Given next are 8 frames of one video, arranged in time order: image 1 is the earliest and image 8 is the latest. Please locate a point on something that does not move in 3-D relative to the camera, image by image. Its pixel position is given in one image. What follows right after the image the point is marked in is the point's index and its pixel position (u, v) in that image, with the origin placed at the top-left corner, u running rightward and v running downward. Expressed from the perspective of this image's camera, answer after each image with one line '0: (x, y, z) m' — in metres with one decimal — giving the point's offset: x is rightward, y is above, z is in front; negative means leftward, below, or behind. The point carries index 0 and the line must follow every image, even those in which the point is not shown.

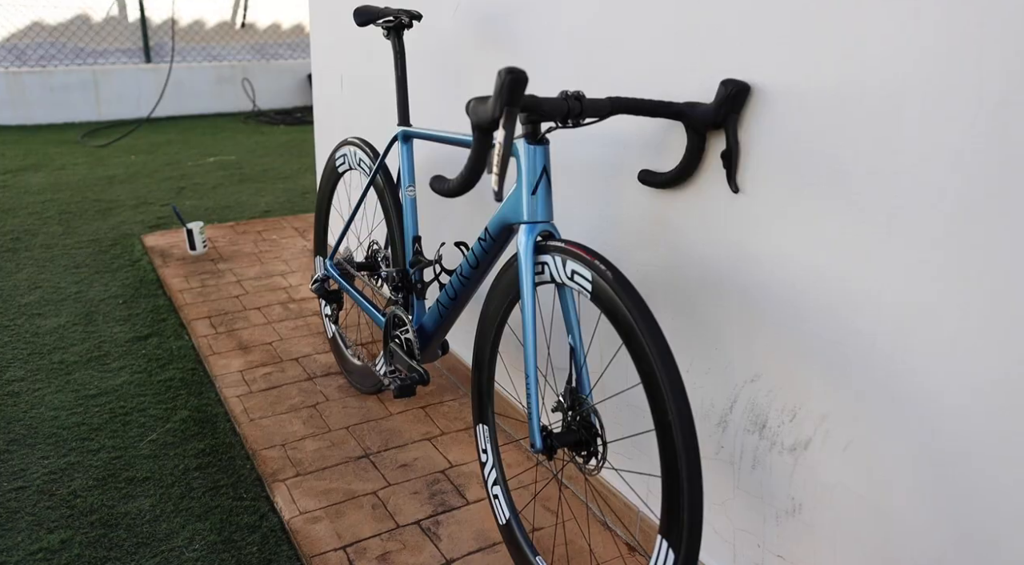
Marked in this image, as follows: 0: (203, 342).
0: (-1.1, -0.2, +3.3) m
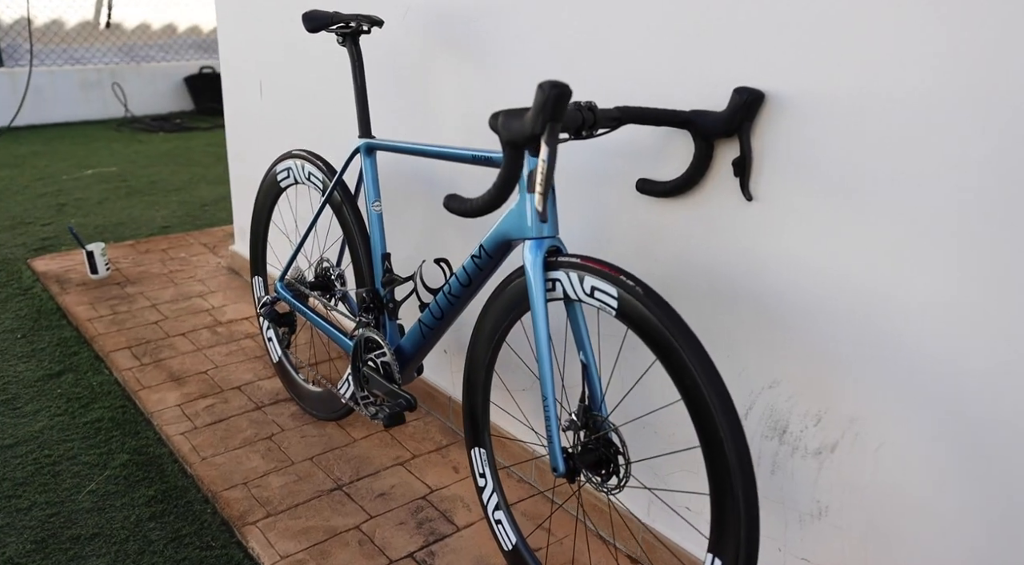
0: (-1.3, -0.3, +3.0) m
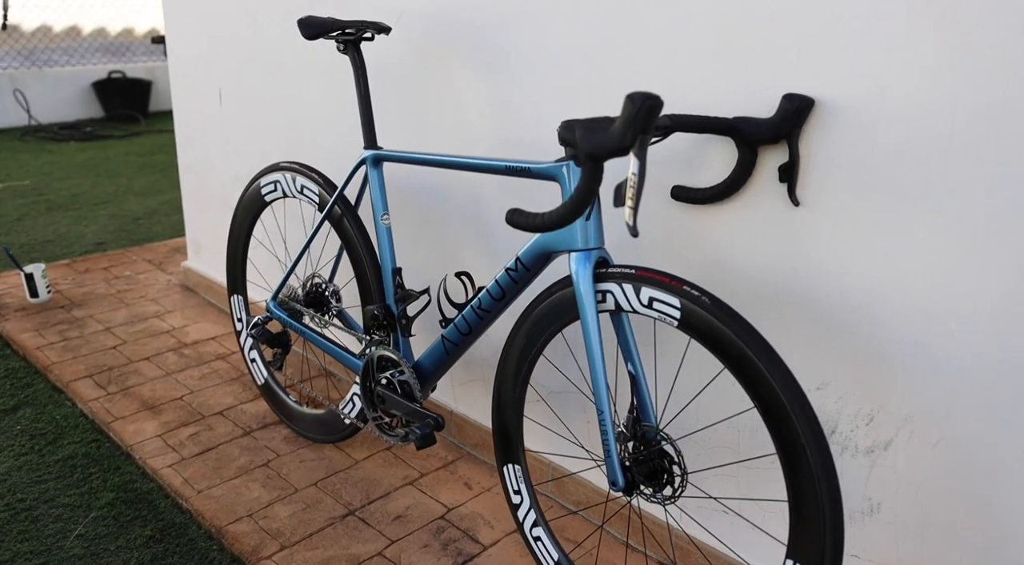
0: (-1.3, -0.4, +2.8) m
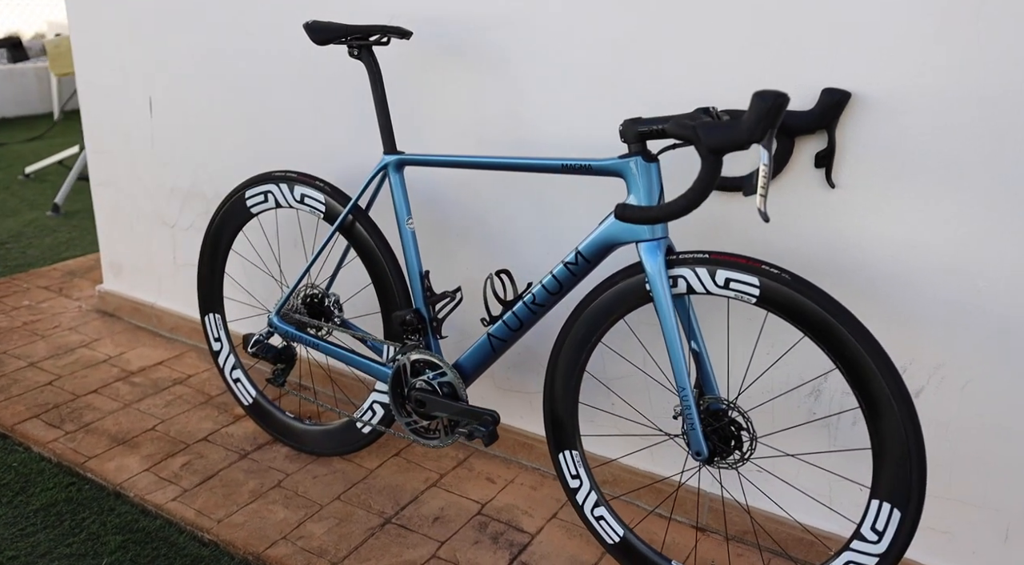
0: (-1.3, -0.5, +2.6) m
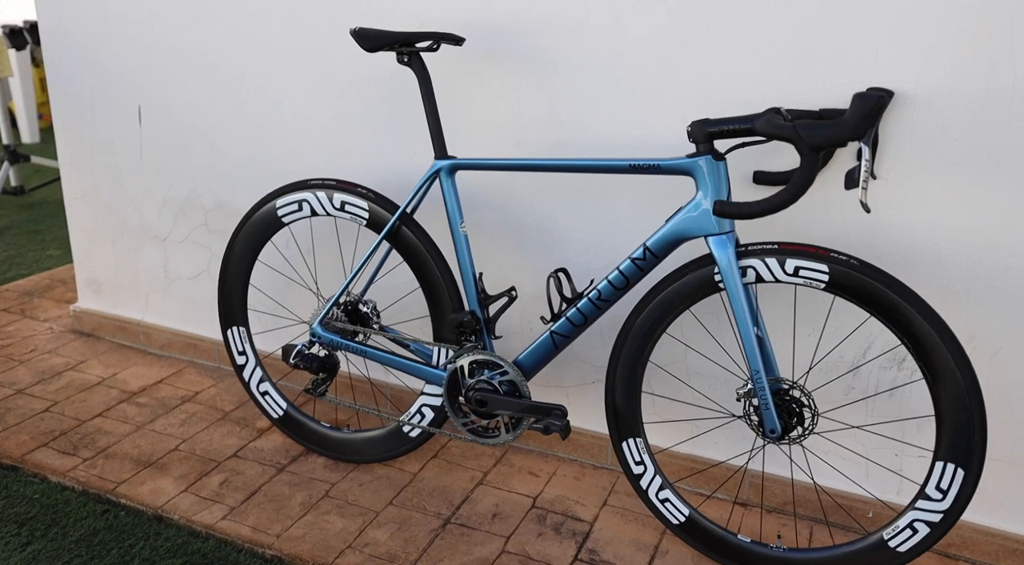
0: (-1.2, -0.5, +2.5) m
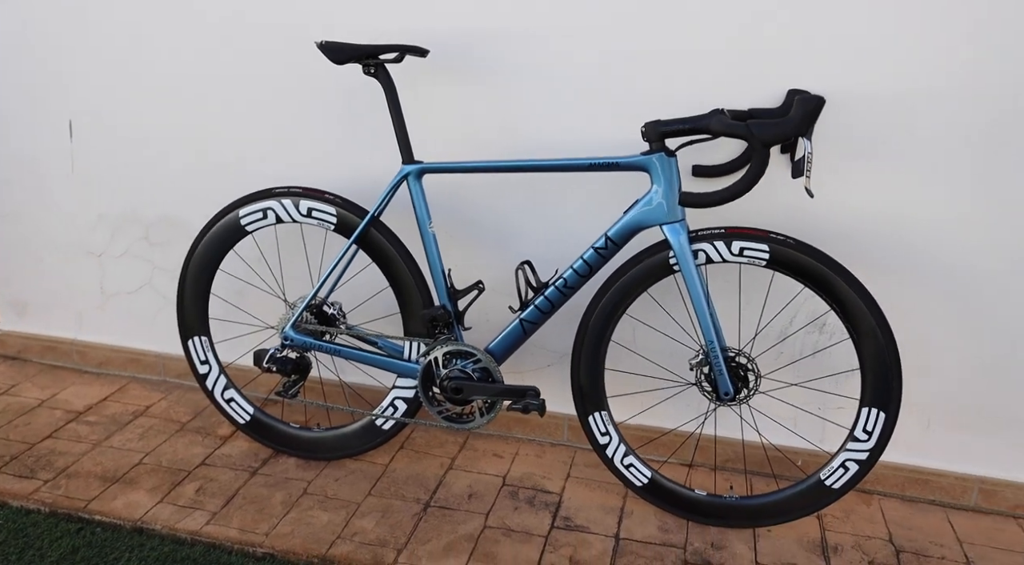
0: (-1.3, -0.6, +2.4) m
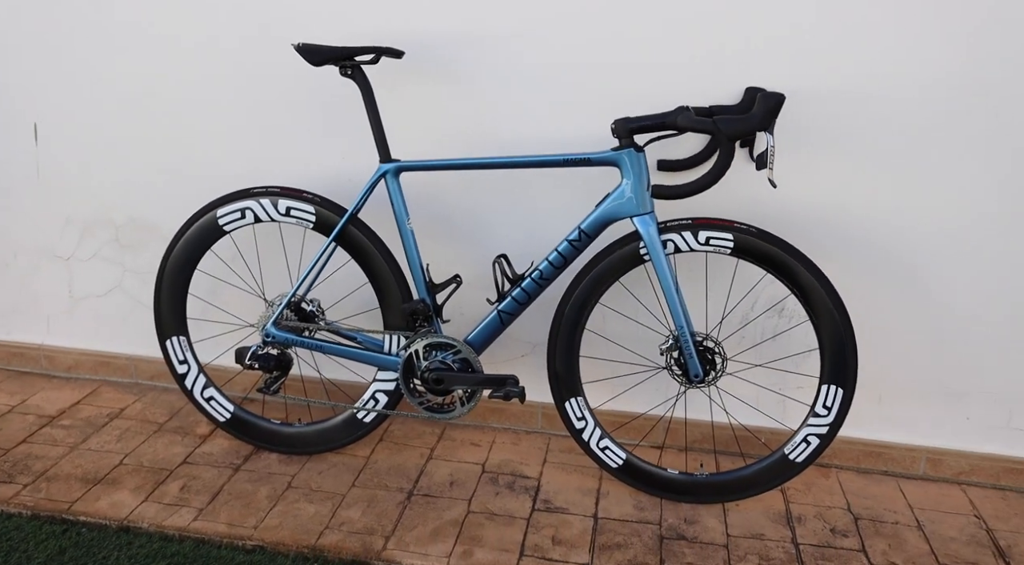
0: (-1.3, -0.6, +2.4) m
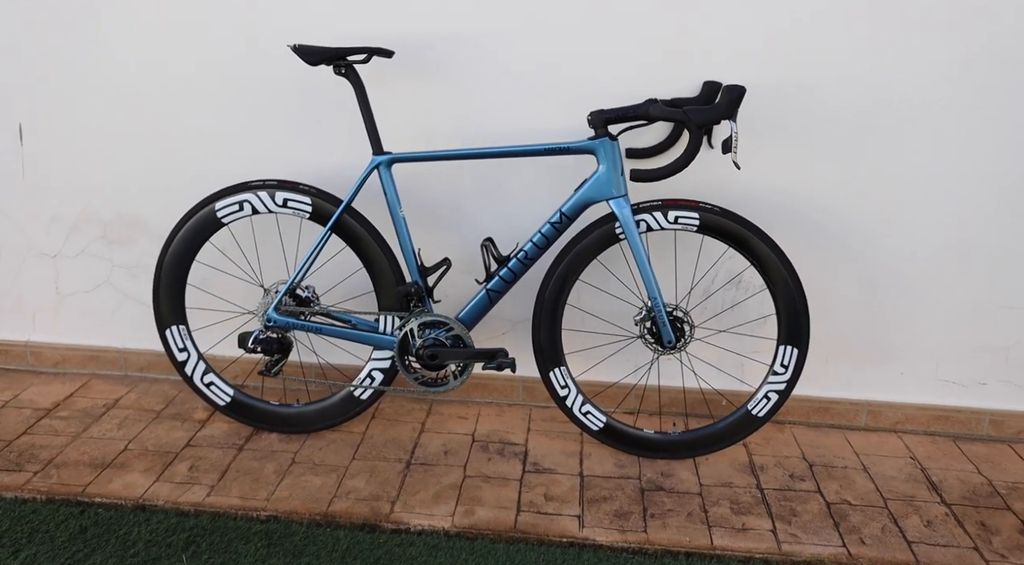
0: (-1.3, -0.6, +2.5) m
